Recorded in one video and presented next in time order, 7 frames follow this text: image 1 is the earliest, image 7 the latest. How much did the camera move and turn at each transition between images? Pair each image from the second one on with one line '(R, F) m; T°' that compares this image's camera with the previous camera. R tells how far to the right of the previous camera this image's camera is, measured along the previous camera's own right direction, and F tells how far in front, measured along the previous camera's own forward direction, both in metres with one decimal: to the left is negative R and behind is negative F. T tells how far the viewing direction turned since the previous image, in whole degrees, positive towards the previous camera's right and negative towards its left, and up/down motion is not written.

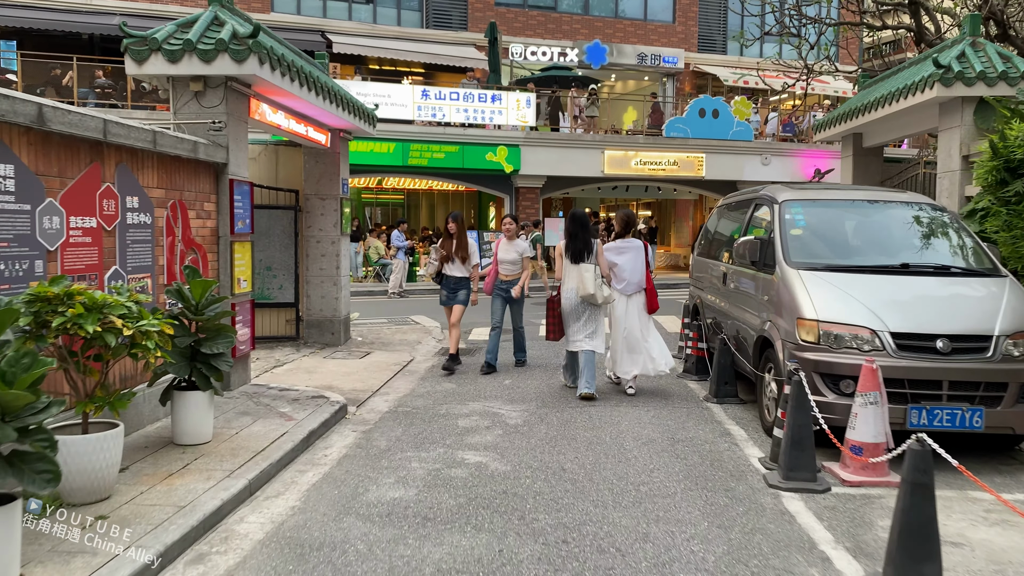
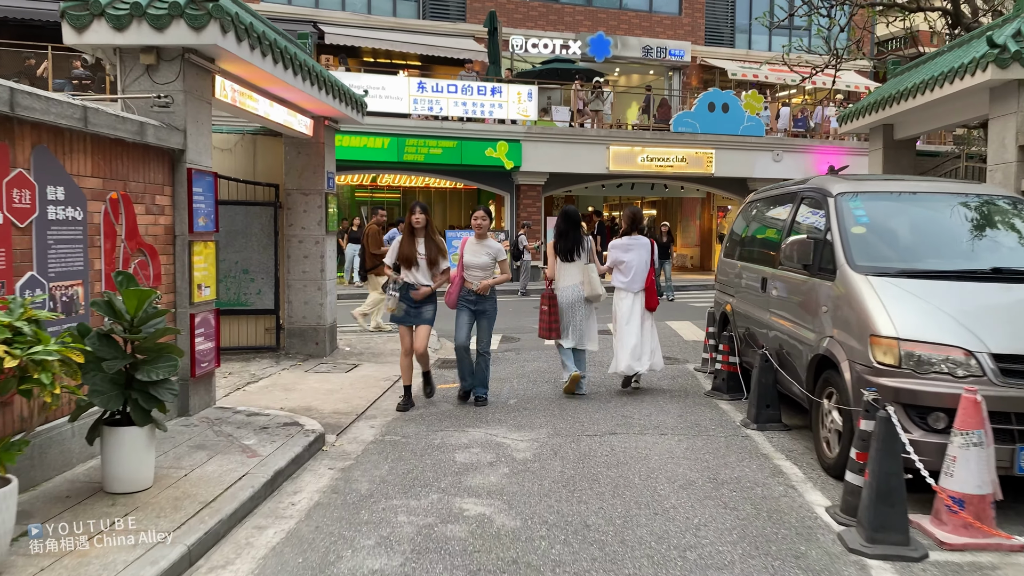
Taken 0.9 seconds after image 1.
(-0.1, +1.0) m; 0°
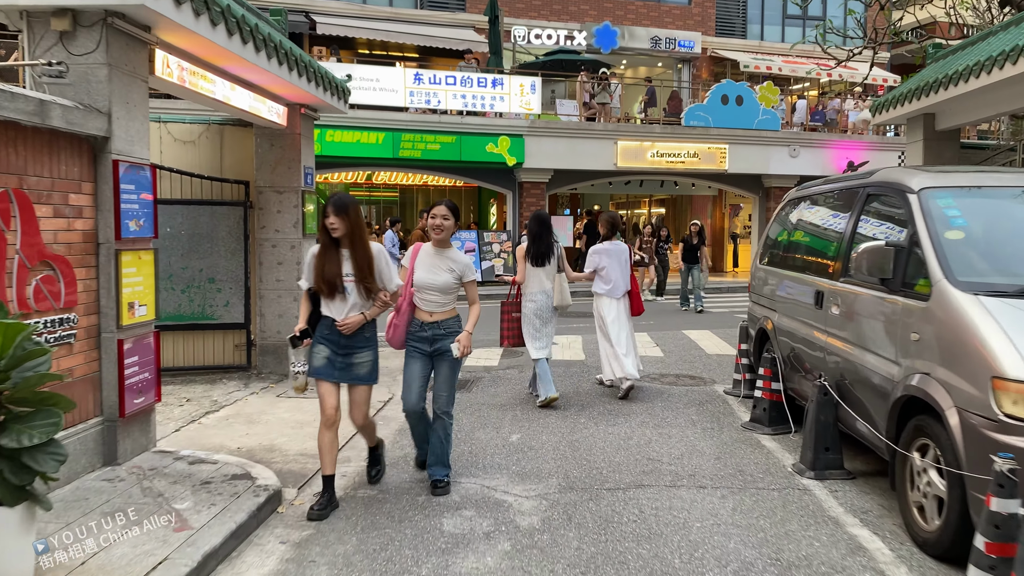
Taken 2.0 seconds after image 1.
(0.0, +1.1) m; 0°
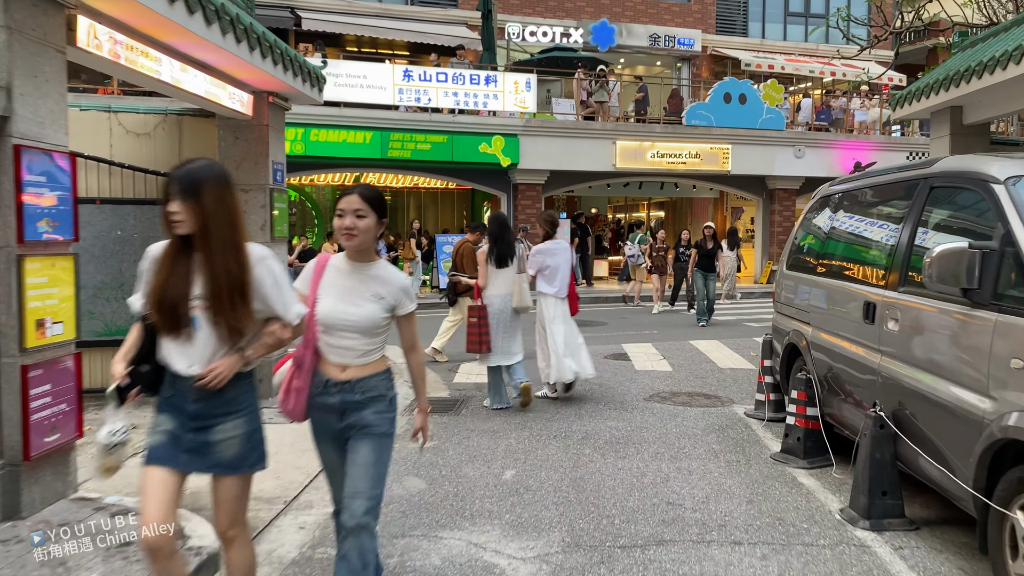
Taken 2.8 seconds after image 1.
(0.0, +0.8) m; 0°
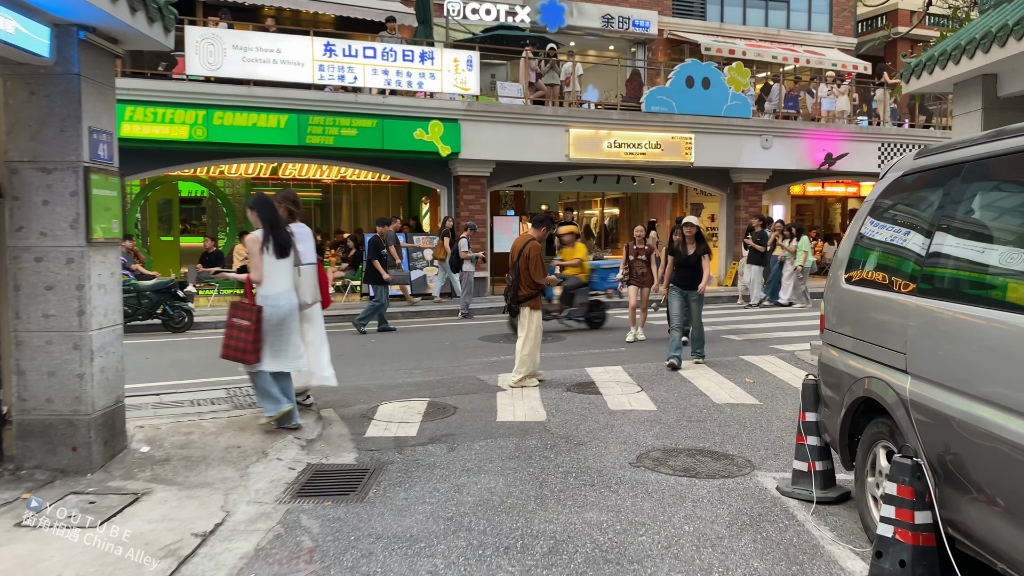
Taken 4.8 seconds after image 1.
(+0.1, +2.1) m; +4°
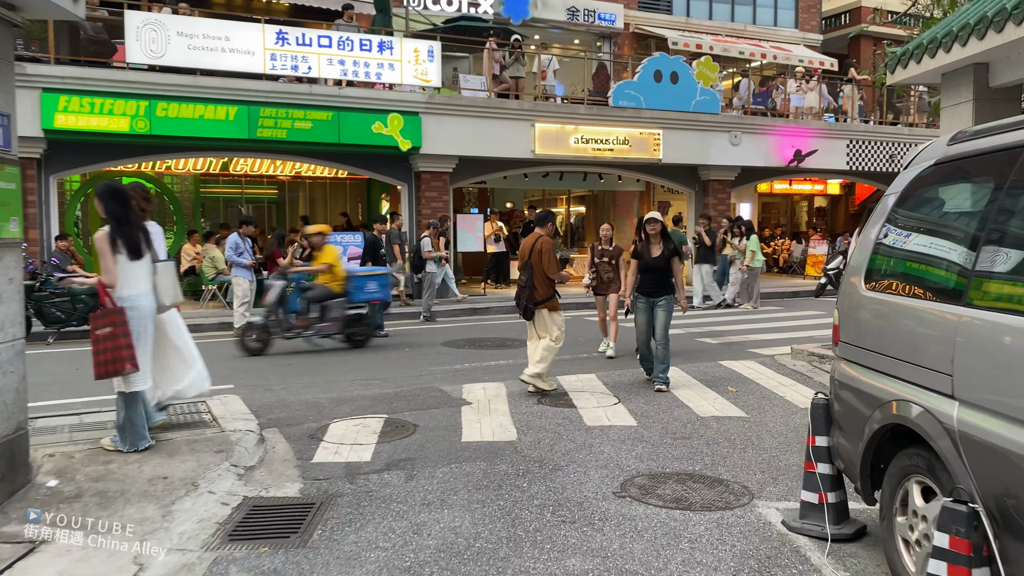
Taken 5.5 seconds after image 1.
(0.0, +0.6) m; +3°
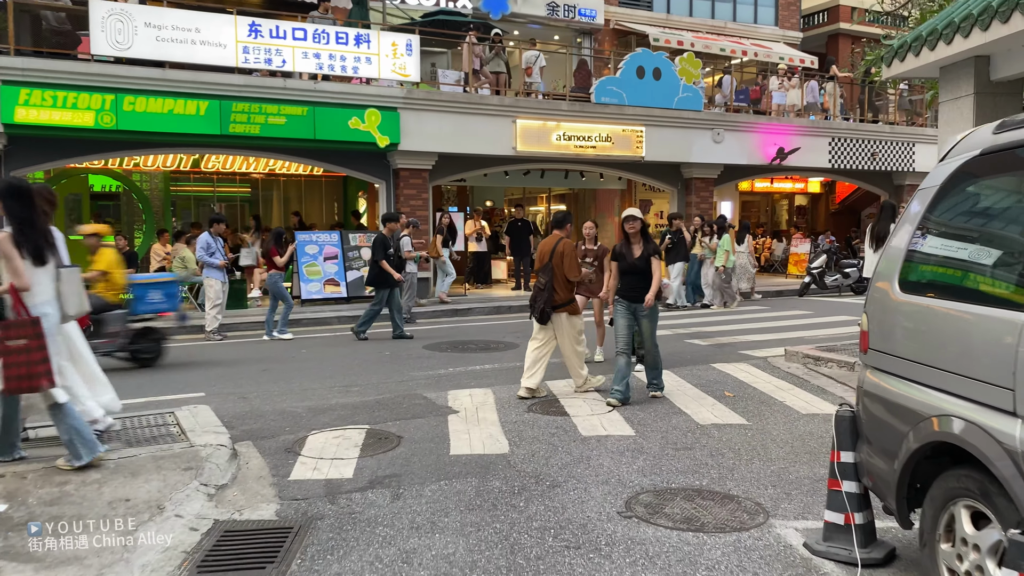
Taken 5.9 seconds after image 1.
(-0.1, +0.4) m; +2°
